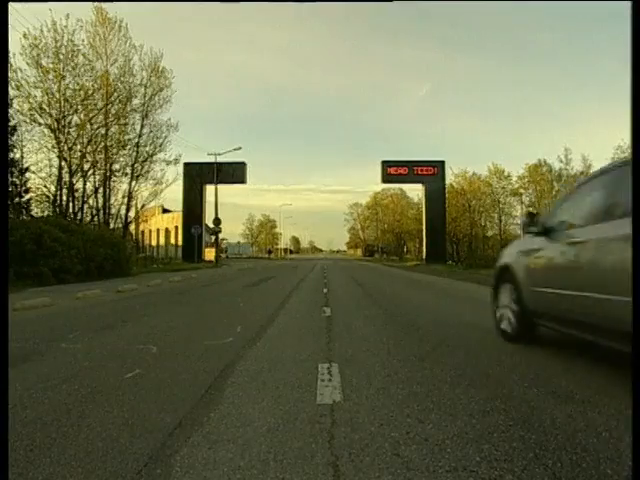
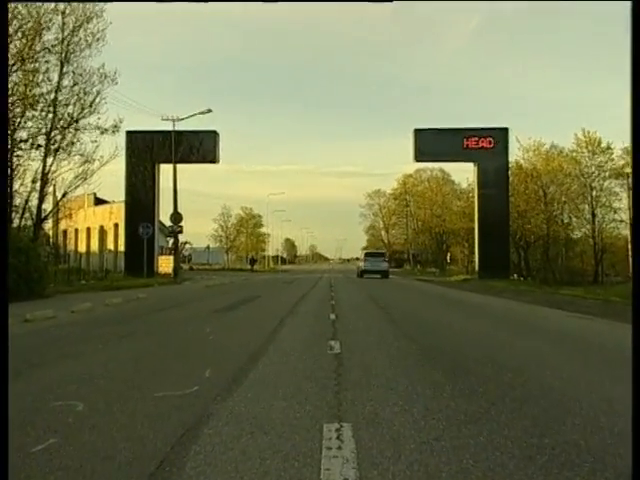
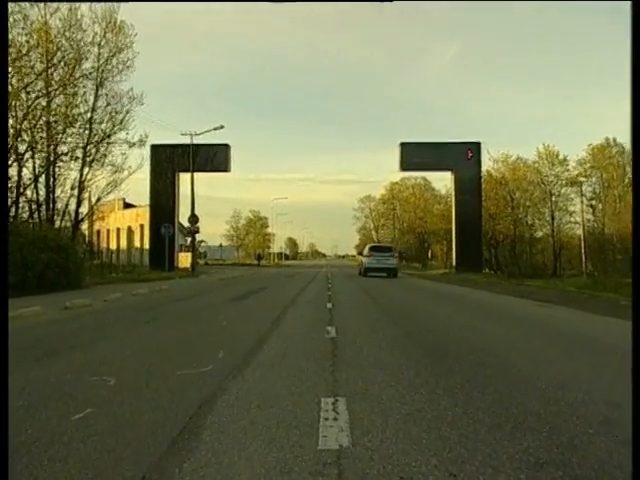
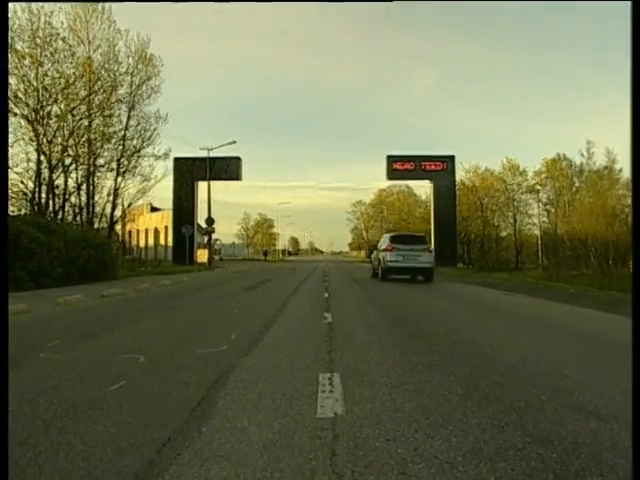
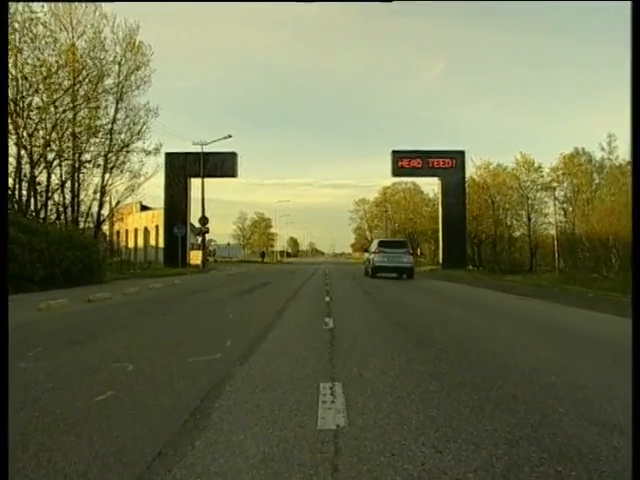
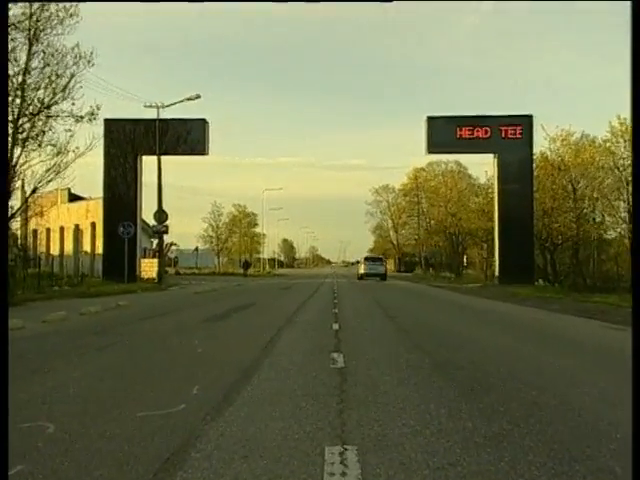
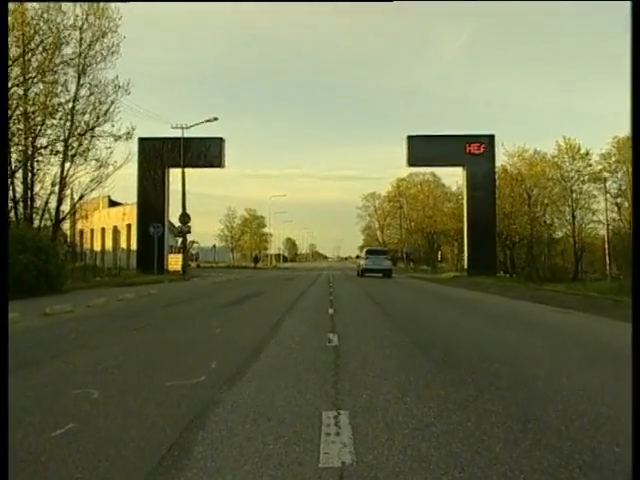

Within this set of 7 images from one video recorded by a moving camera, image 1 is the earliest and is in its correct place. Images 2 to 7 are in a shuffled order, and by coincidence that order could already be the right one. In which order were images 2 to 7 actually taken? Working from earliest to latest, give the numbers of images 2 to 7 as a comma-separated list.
4, 5, 3, 7, 2, 6
